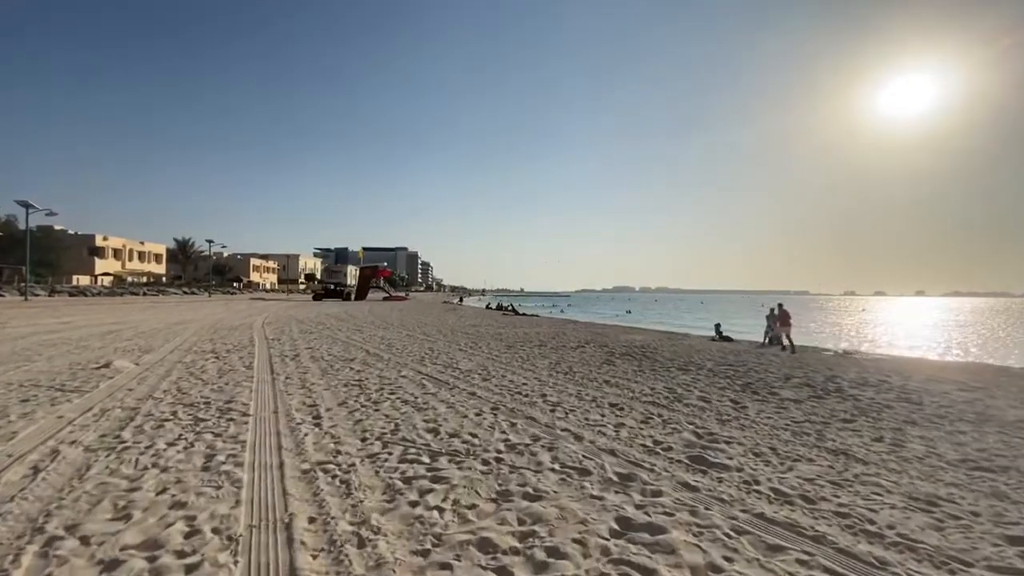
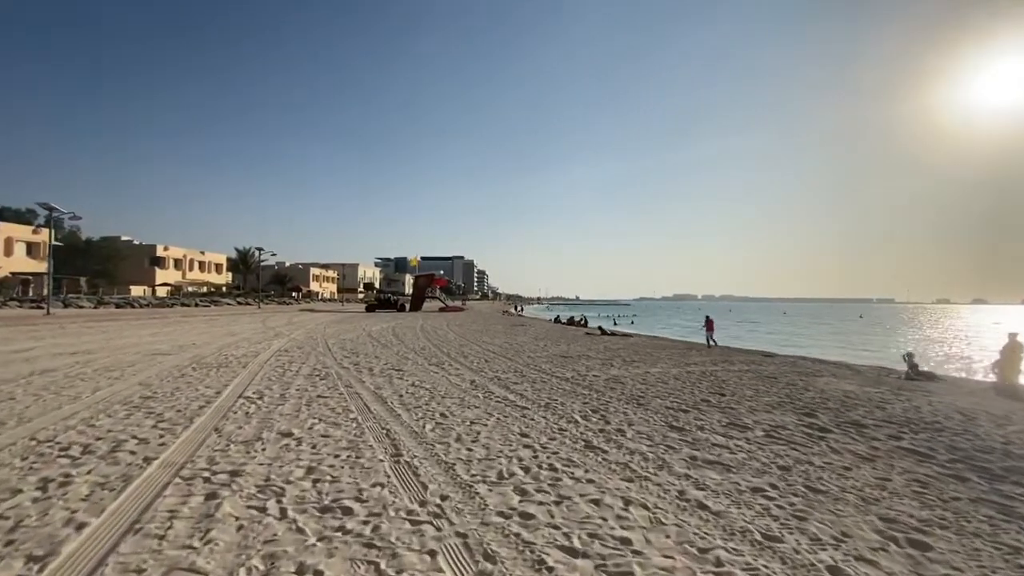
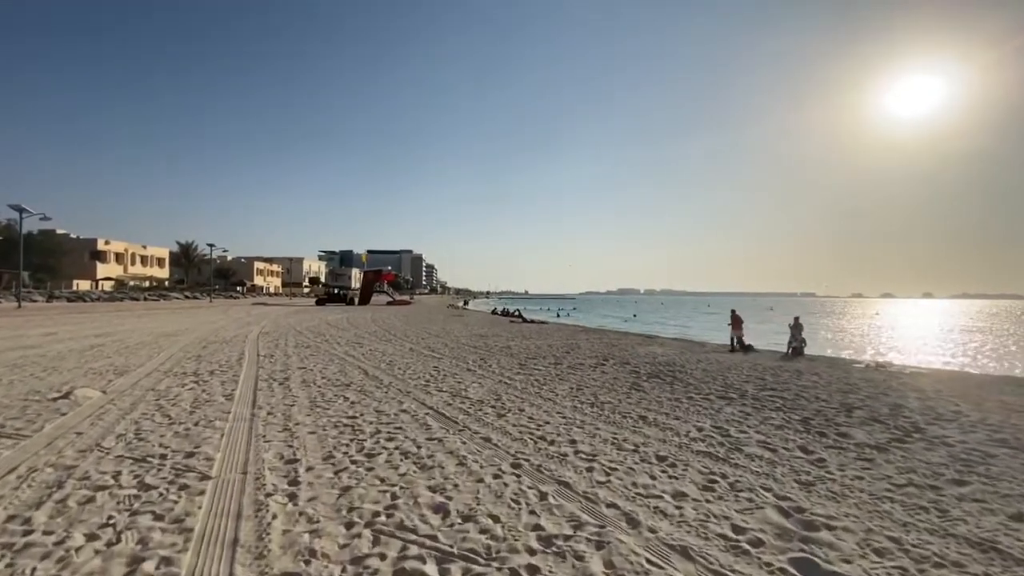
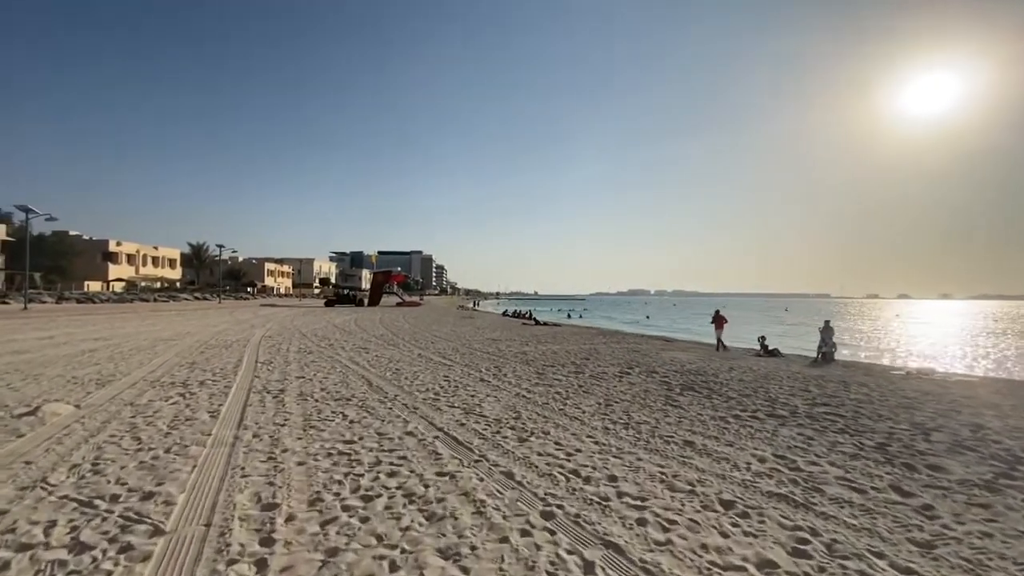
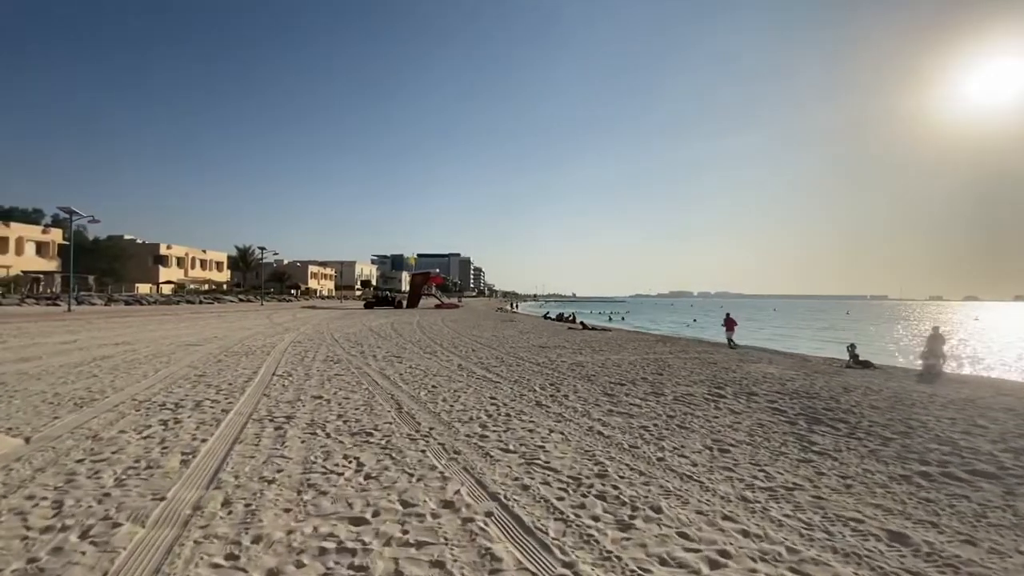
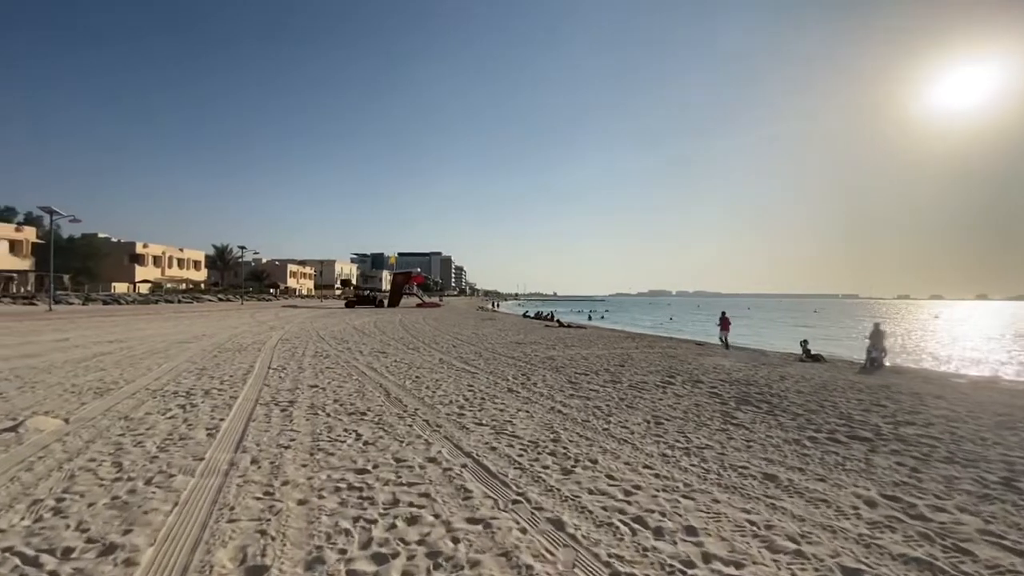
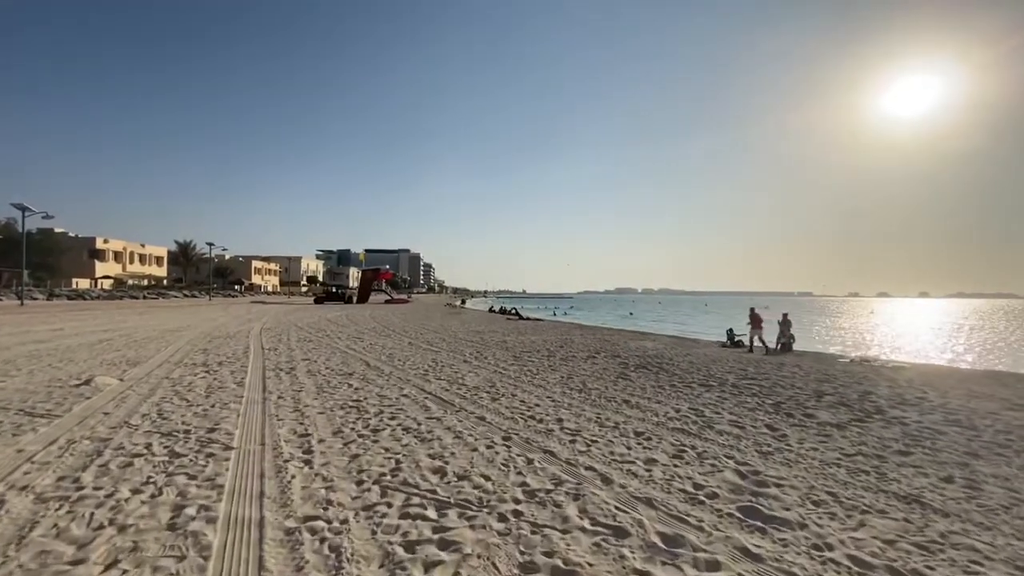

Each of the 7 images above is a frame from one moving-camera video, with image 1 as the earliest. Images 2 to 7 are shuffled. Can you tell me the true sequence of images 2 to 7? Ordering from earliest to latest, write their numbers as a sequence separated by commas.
7, 3, 4, 6, 5, 2
